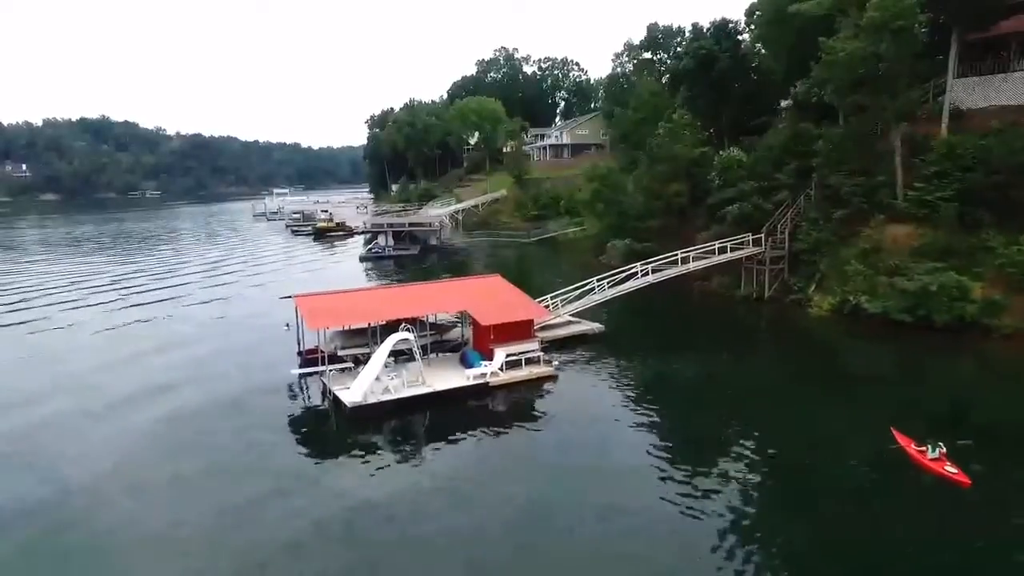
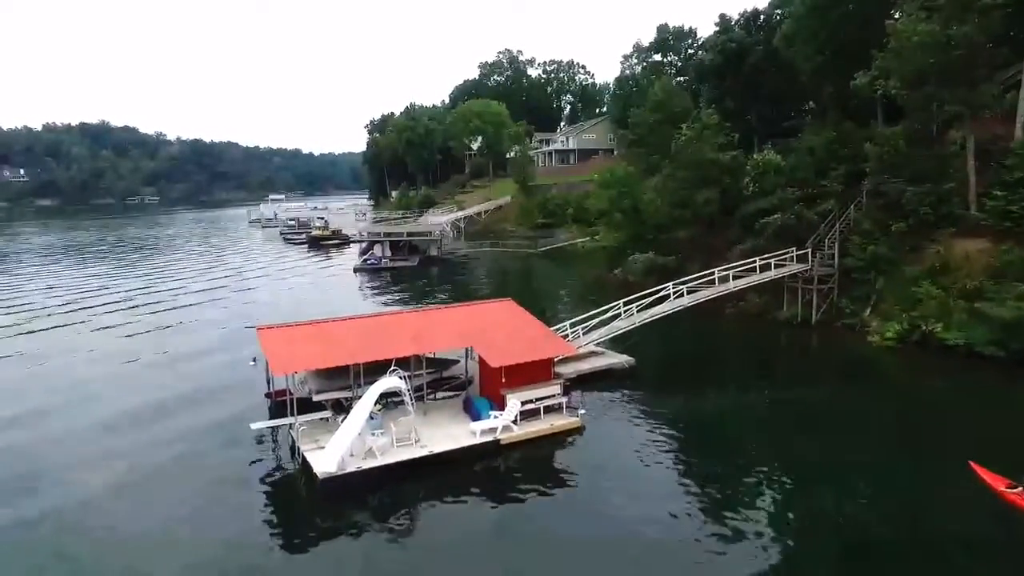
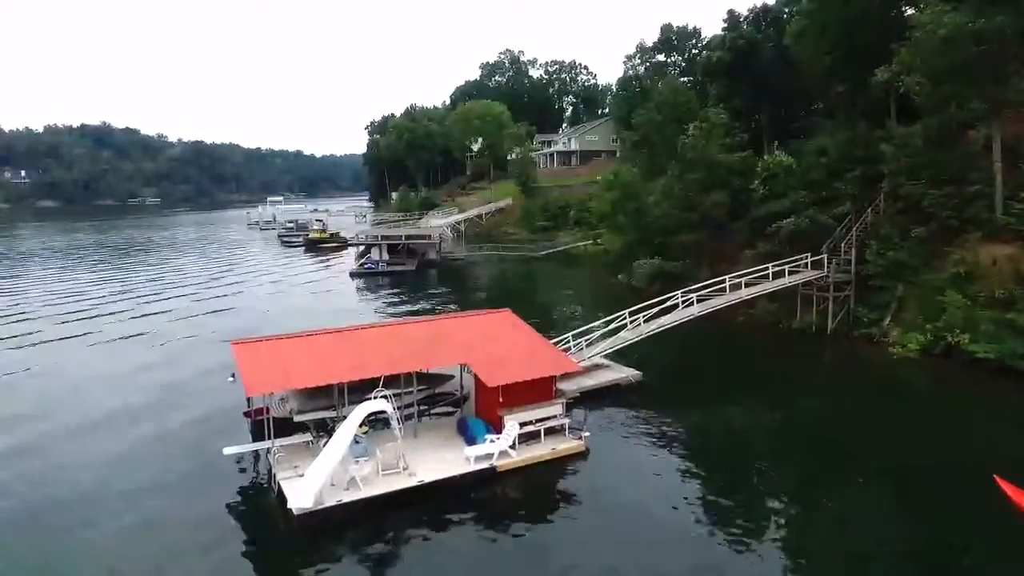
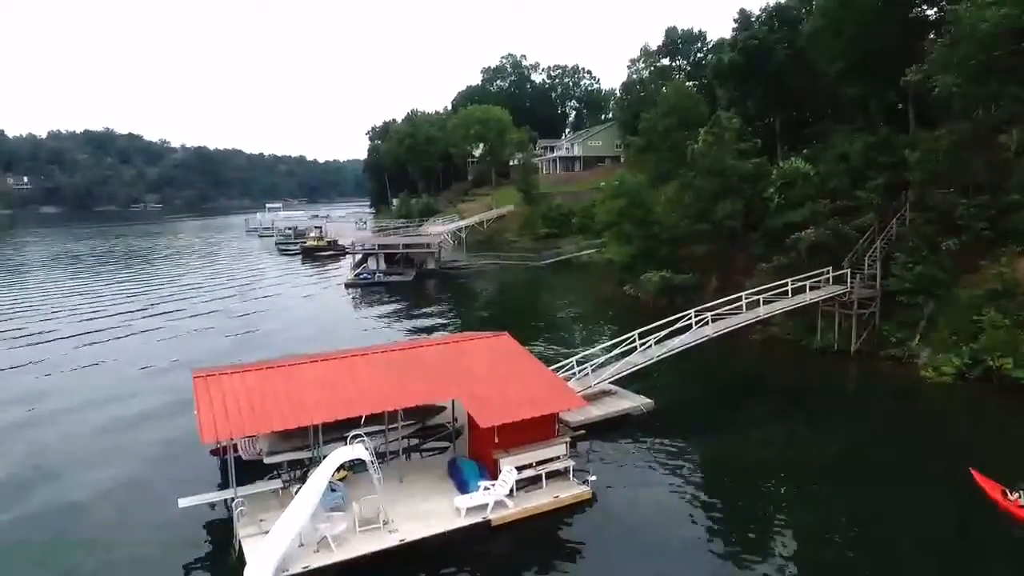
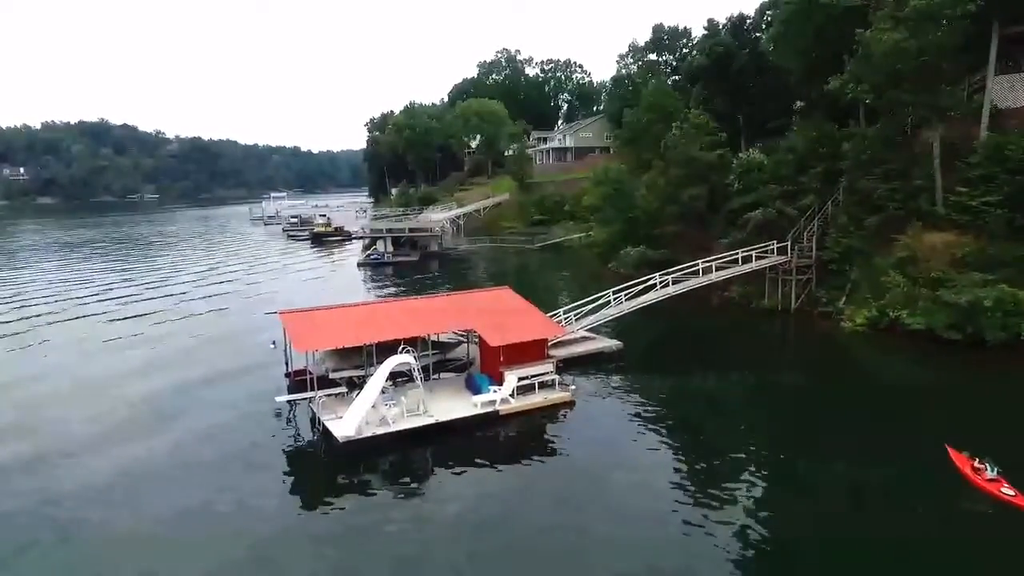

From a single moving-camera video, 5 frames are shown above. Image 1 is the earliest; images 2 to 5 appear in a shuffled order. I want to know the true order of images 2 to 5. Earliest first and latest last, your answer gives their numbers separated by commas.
5, 2, 3, 4
